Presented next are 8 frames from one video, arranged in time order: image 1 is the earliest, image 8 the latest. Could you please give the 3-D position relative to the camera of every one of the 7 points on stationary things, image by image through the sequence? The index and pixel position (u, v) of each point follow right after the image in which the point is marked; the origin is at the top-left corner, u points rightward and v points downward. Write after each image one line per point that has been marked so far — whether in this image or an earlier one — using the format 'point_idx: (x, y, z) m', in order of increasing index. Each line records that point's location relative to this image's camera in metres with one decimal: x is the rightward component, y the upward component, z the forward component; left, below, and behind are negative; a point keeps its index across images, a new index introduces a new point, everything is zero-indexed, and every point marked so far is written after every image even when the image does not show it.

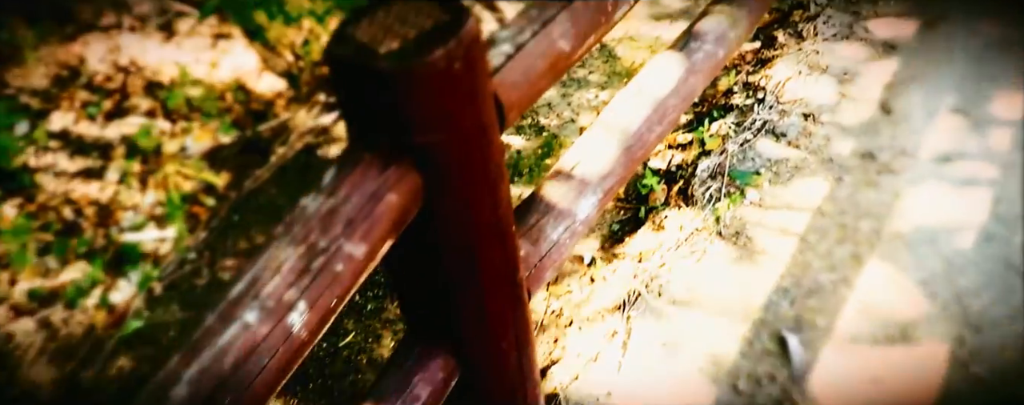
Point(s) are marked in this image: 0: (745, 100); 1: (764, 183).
0: (+0.9, +0.4, +3.8) m
1: (+0.9, +0.1, +3.4) m
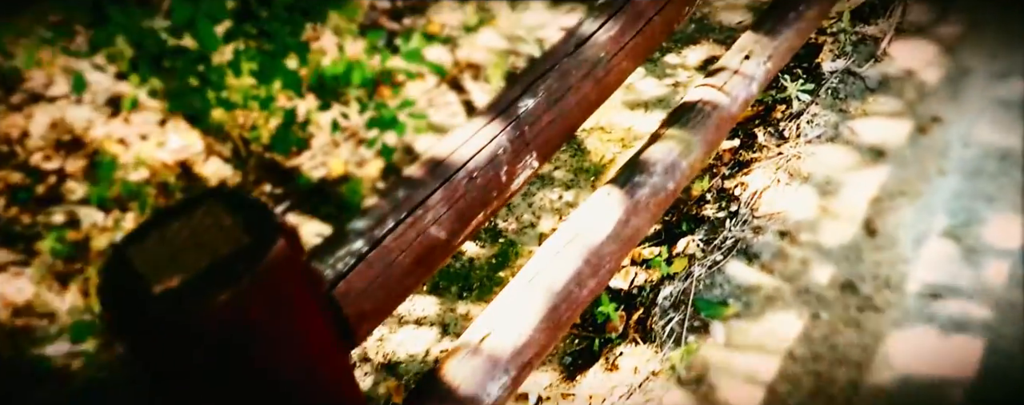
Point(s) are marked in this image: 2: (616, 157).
0: (+0.7, 0.0, +3.5) m
1: (+0.7, -0.4, +3.1) m
2: (+0.4, +0.2, +3.9) m
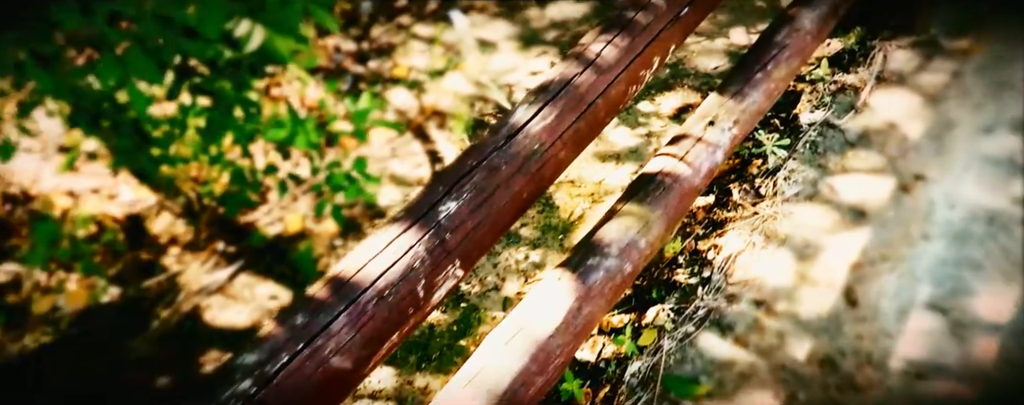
0: (+0.6, -0.3, +3.3) m
1: (+0.6, -0.6, +2.9) m
2: (+0.3, 0.0, +3.7) m
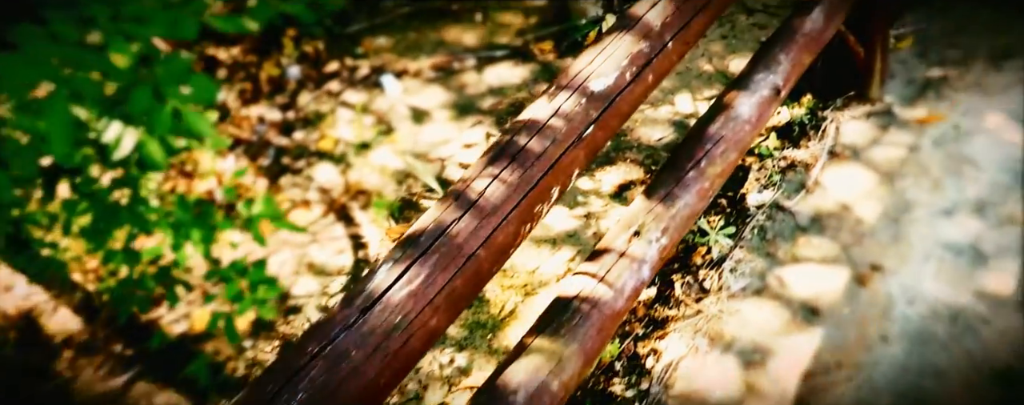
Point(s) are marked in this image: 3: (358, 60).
0: (+0.4, -0.6, +3.0) m
1: (+0.3, -0.9, +2.6) m
2: (0.0, -0.4, +3.4) m
3: (-0.8, +0.7, +5.0) m
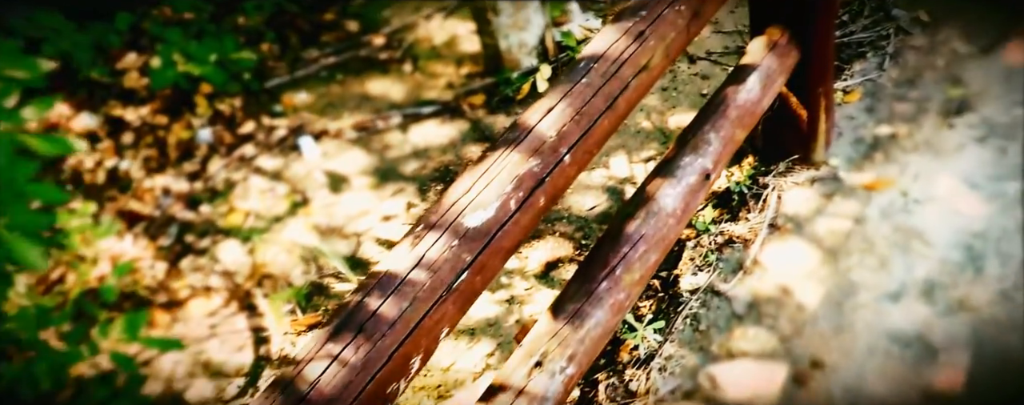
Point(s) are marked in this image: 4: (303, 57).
0: (+0.1, -0.9, +2.7) m
1: (+0.1, -1.2, +2.3) m
2: (-0.3, -0.7, +3.1) m
3: (-1.2, +0.4, +4.7) m
4: (-1.2, +0.8, +5.3) m
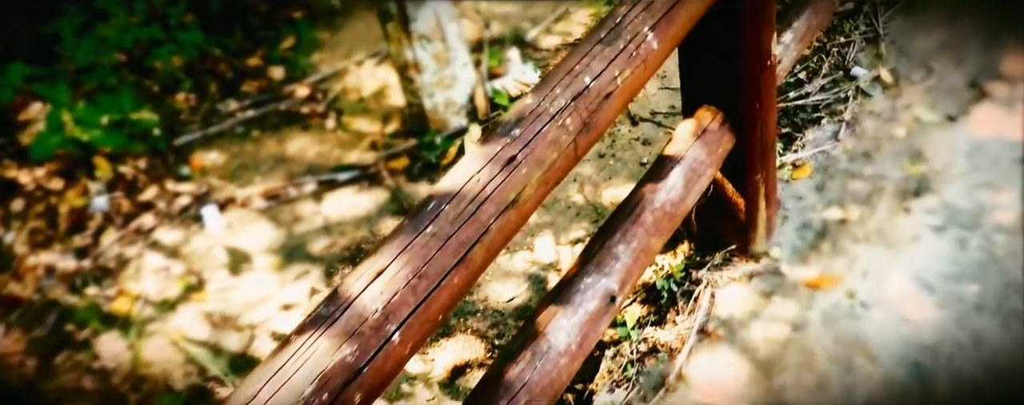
0: (-0.3, -1.2, +2.3) m
1: (-0.3, -1.5, +1.9) m
2: (-0.6, -1.0, +2.7) m
3: (-1.5, +0.1, +4.3) m
4: (-1.5, +0.5, +4.9) m
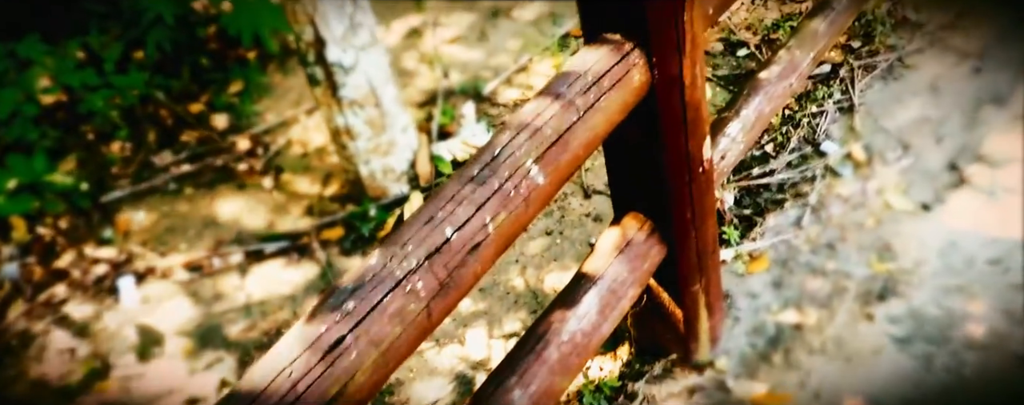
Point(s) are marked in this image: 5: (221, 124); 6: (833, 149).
0: (-0.6, -1.5, +2.0) m
1: (-0.6, -1.9, +1.6) m
2: (-0.9, -1.3, +2.4) m
3: (-1.7, -0.2, +4.1) m
4: (-1.7, +0.2, +4.6) m
5: (-1.5, +0.4, +4.8) m
6: (+1.3, +0.2, +3.8) m
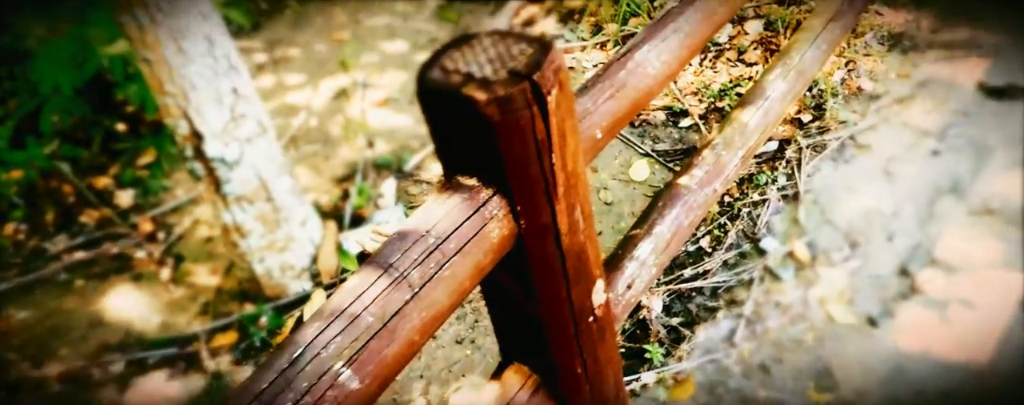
0: (-0.9, -1.9, +1.6) m
1: (-0.9, -2.2, +1.2) m
2: (-1.2, -1.7, +2.0) m
3: (-2.1, -0.6, +3.7) m
4: (-2.1, -0.2, +4.2) m
5: (-1.8, 0.0, +4.4) m
6: (+0.9, -0.2, +3.4) m
